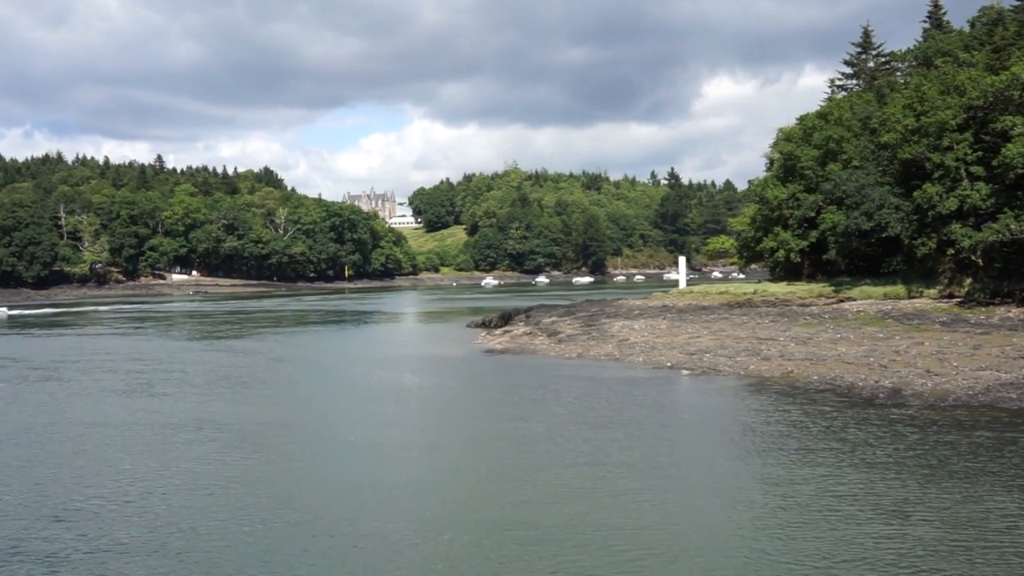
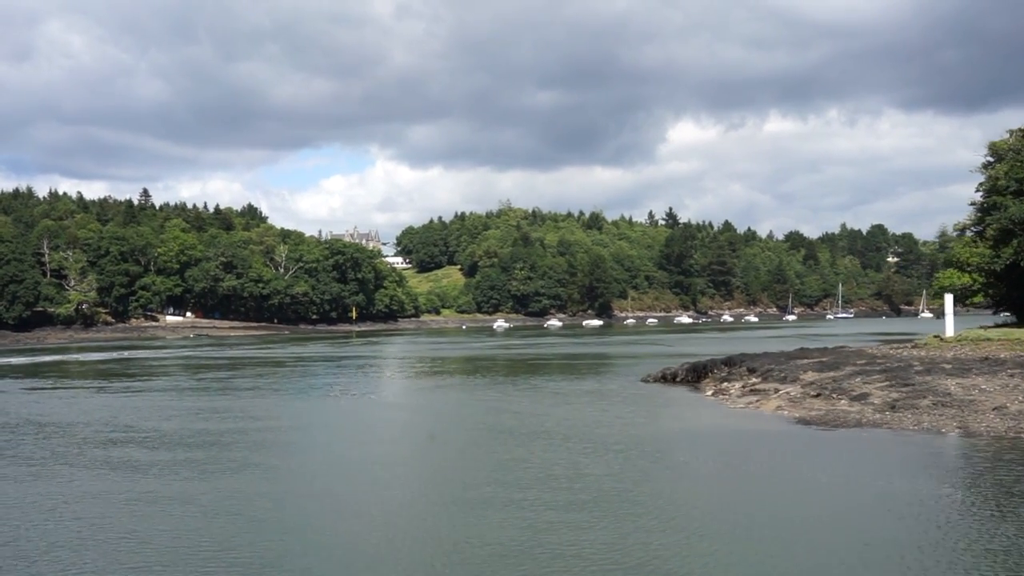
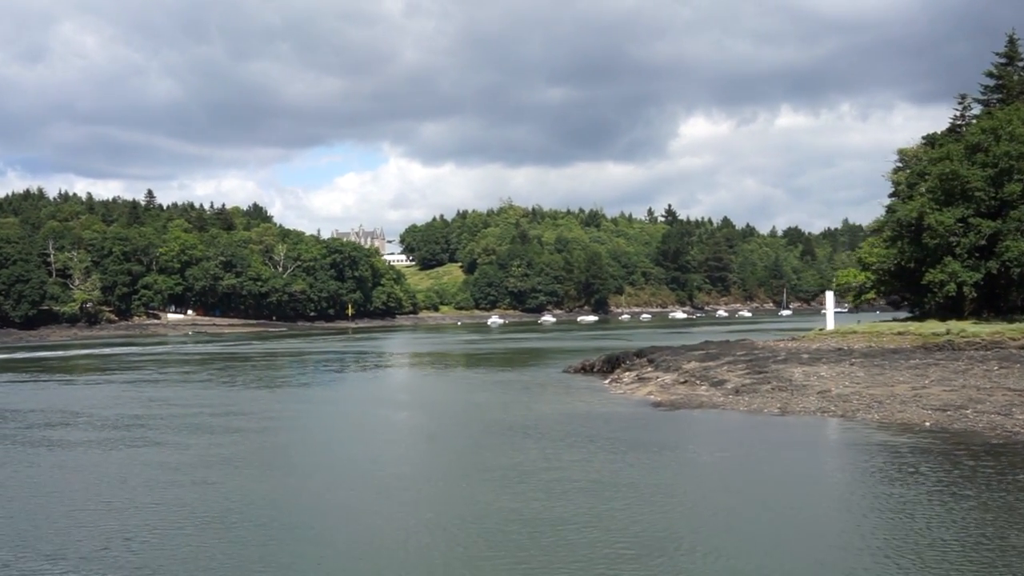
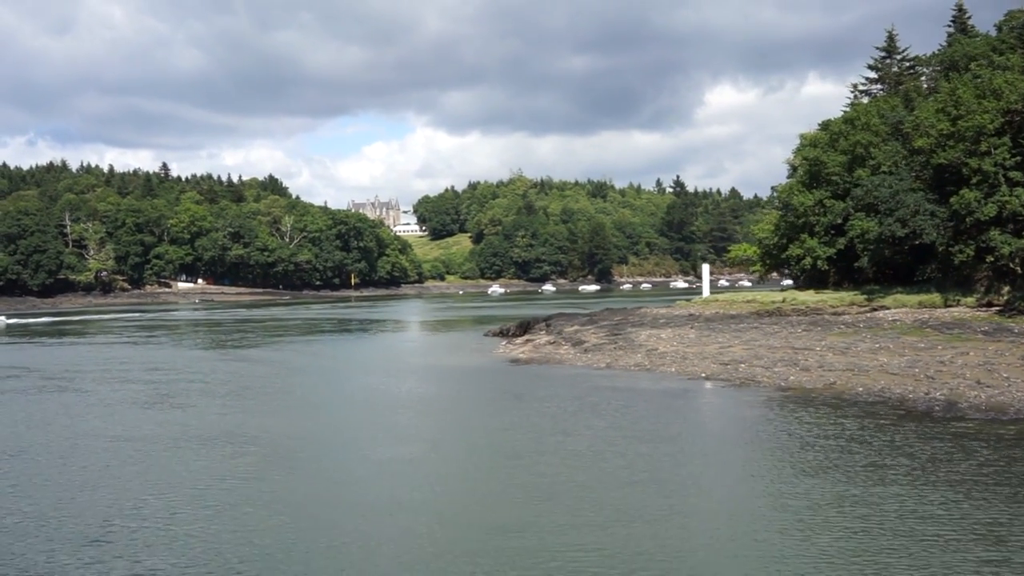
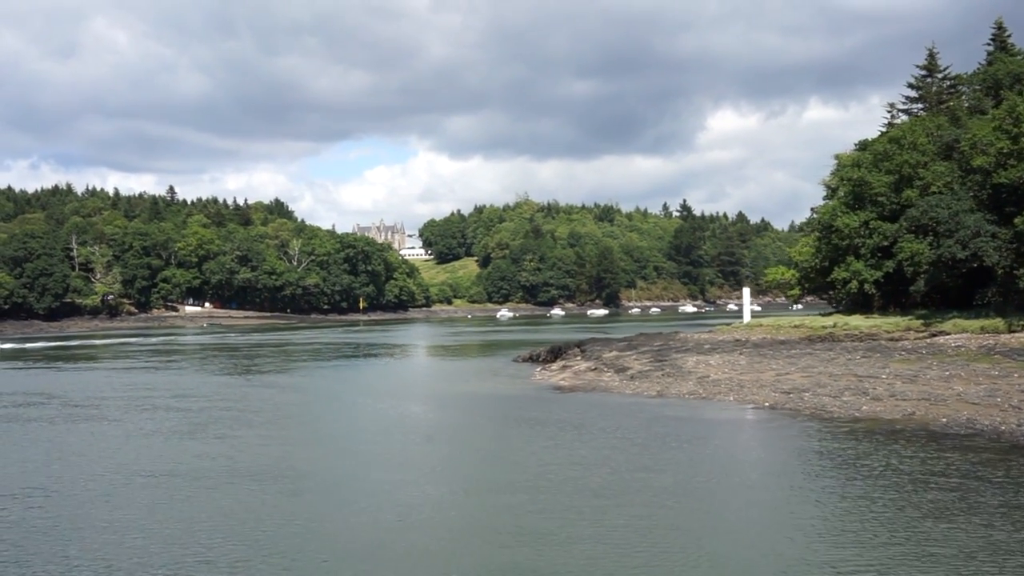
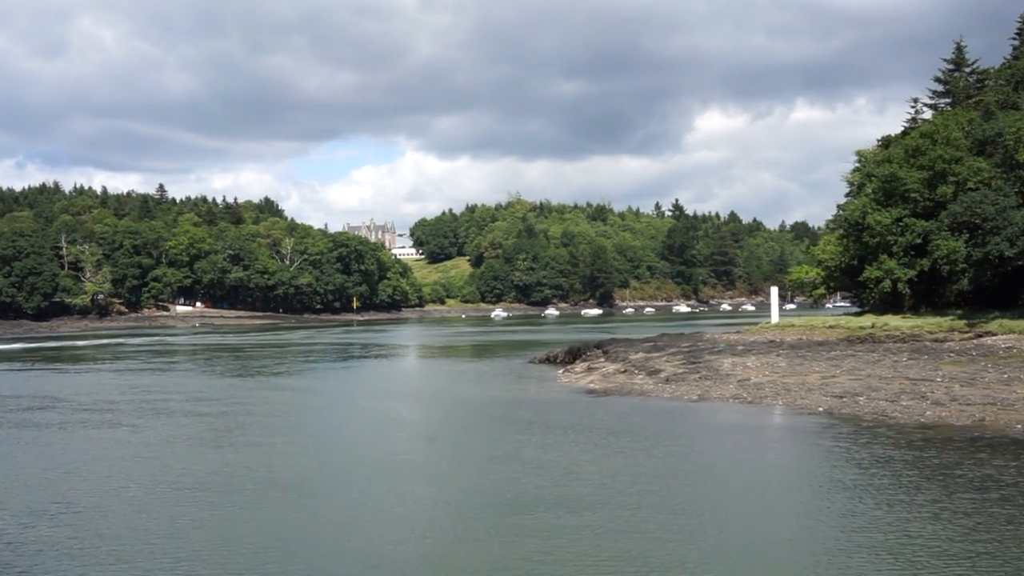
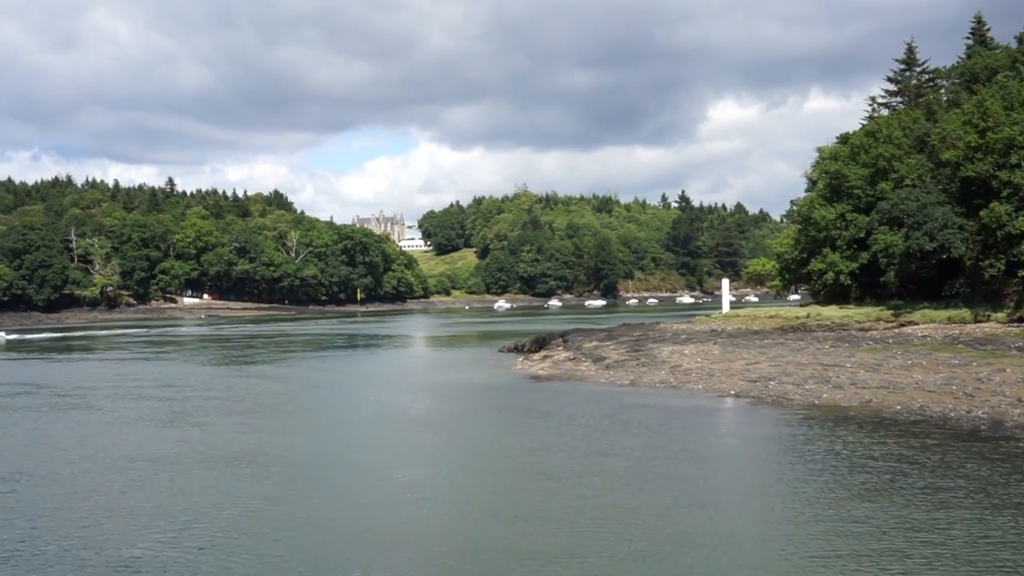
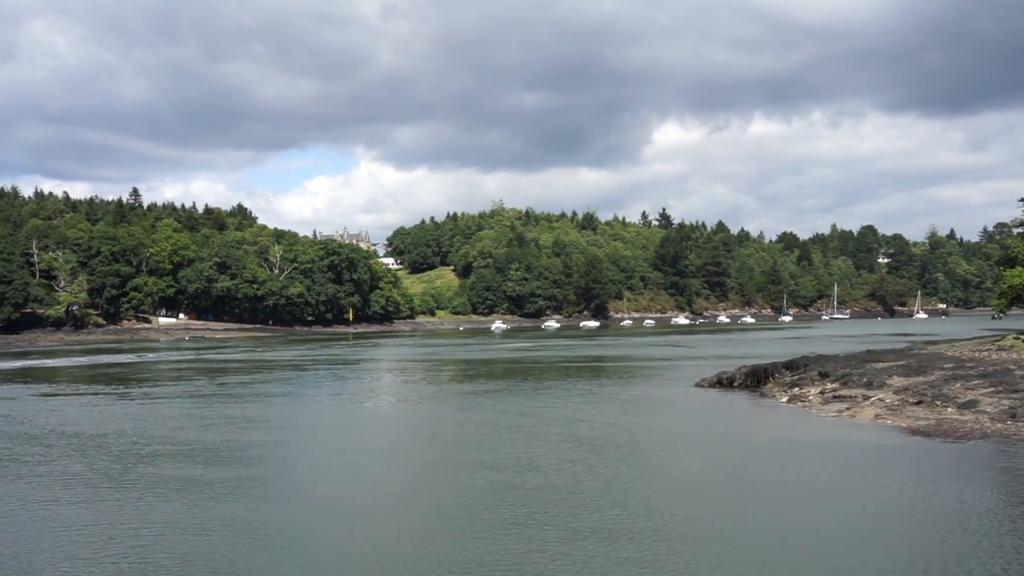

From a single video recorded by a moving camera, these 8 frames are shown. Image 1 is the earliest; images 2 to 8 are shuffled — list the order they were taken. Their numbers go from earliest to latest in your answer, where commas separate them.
4, 7, 5, 6, 3, 2, 8
